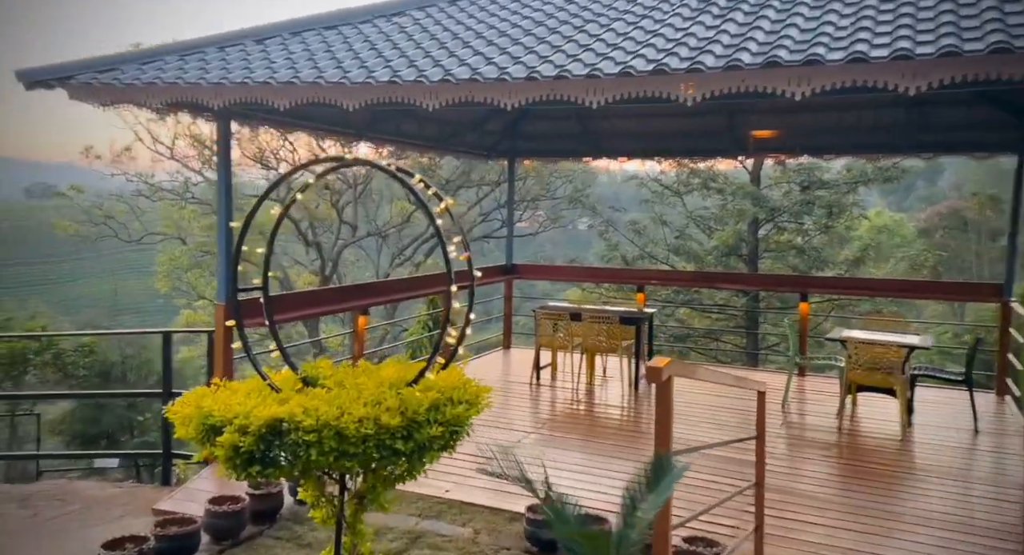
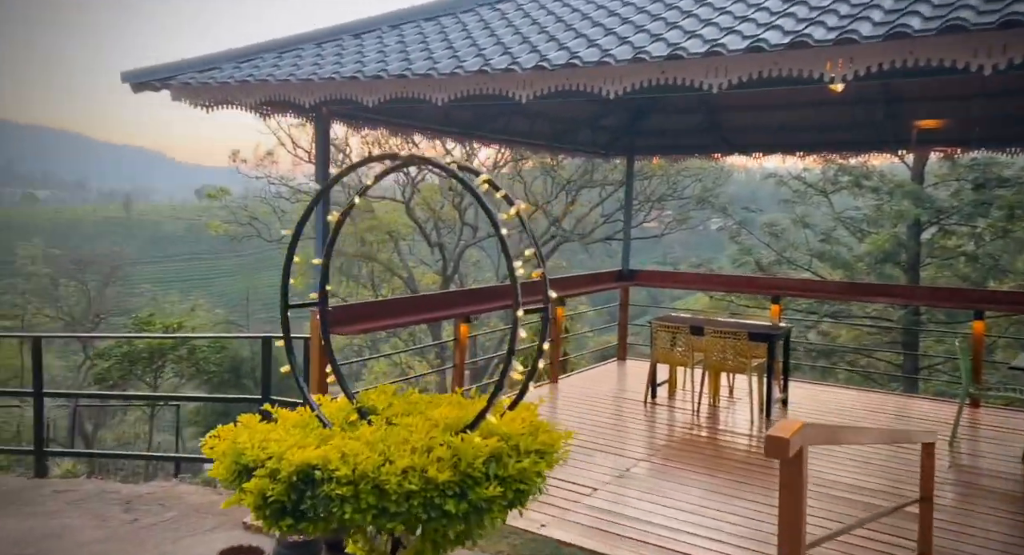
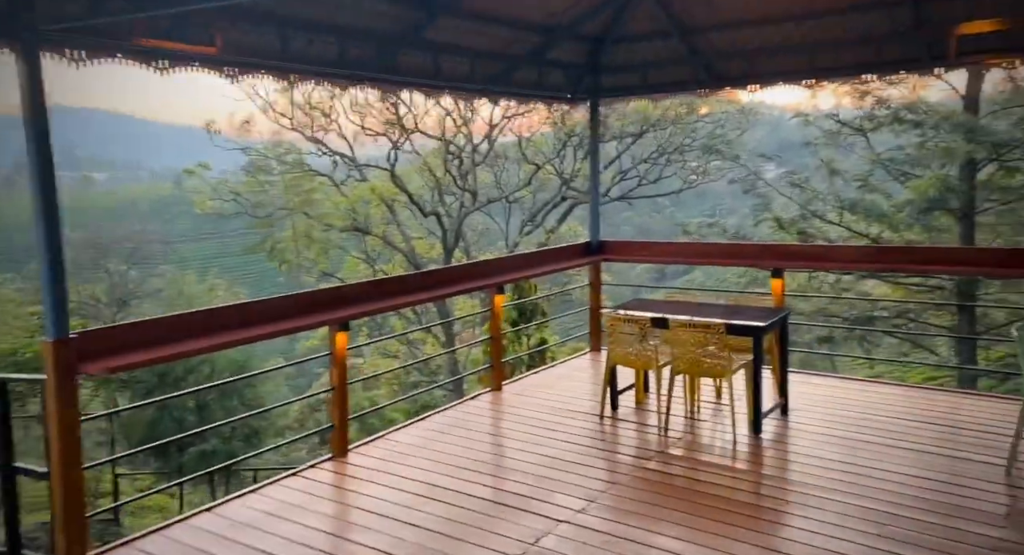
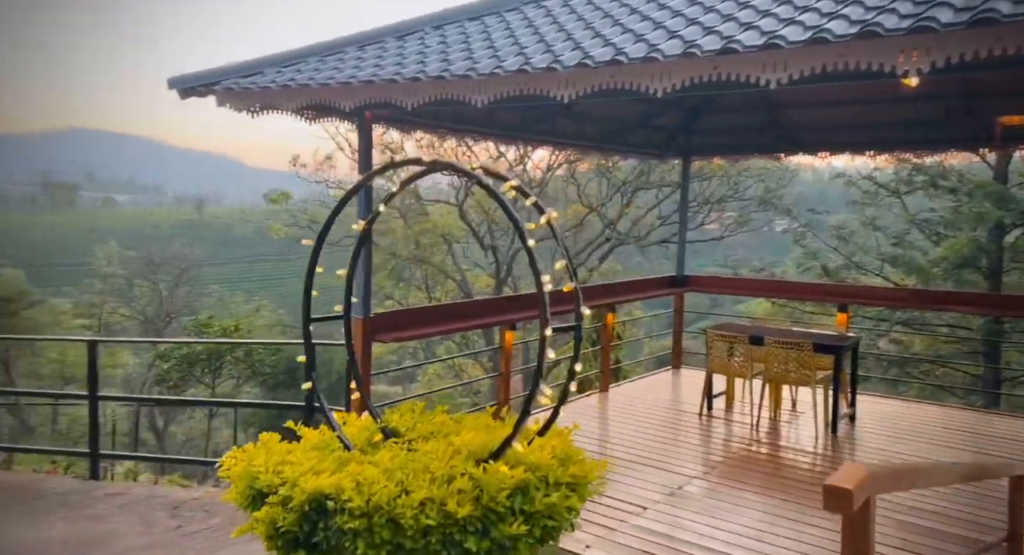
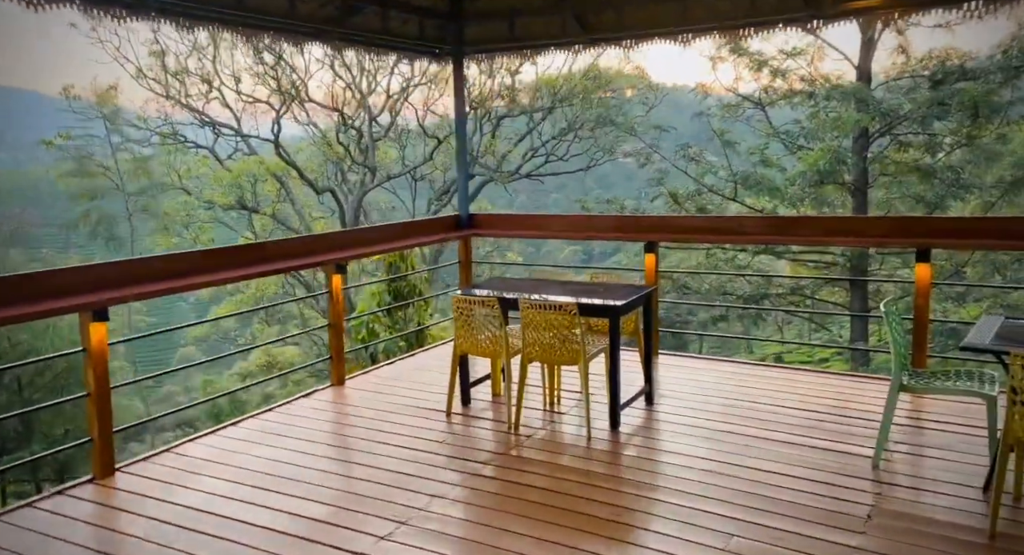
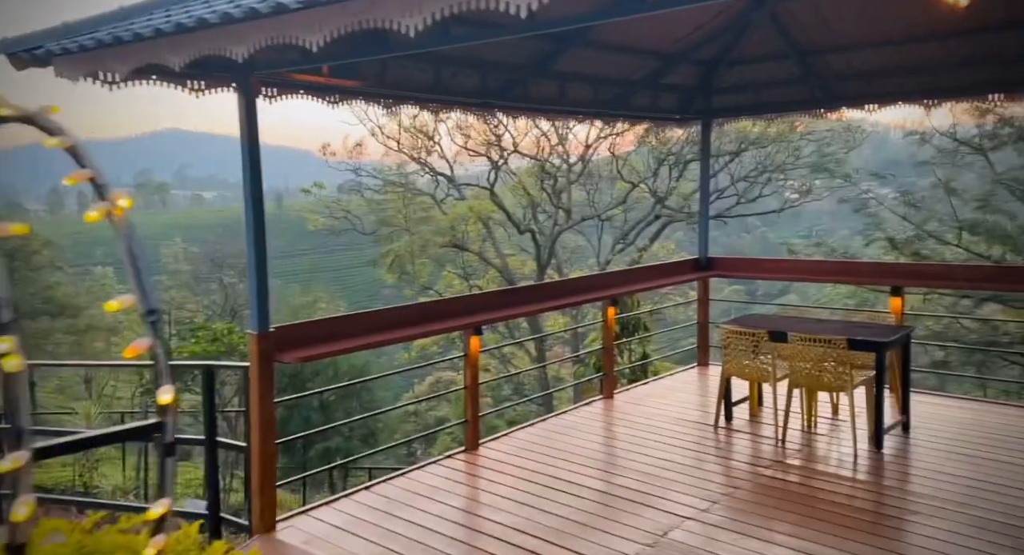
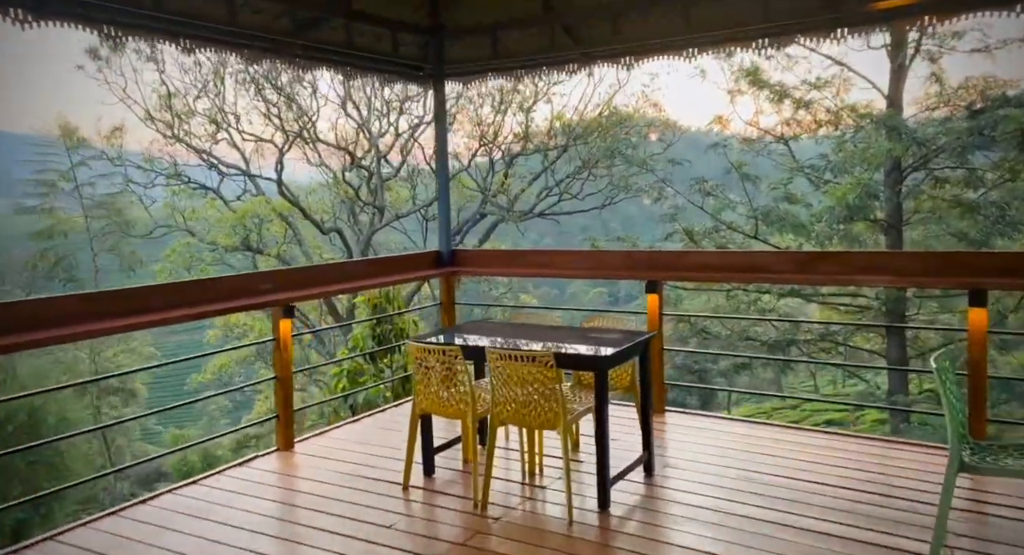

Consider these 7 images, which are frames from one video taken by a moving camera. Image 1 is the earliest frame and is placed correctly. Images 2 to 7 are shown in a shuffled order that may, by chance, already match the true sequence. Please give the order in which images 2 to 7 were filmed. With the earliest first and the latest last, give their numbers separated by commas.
2, 4, 6, 3, 5, 7
